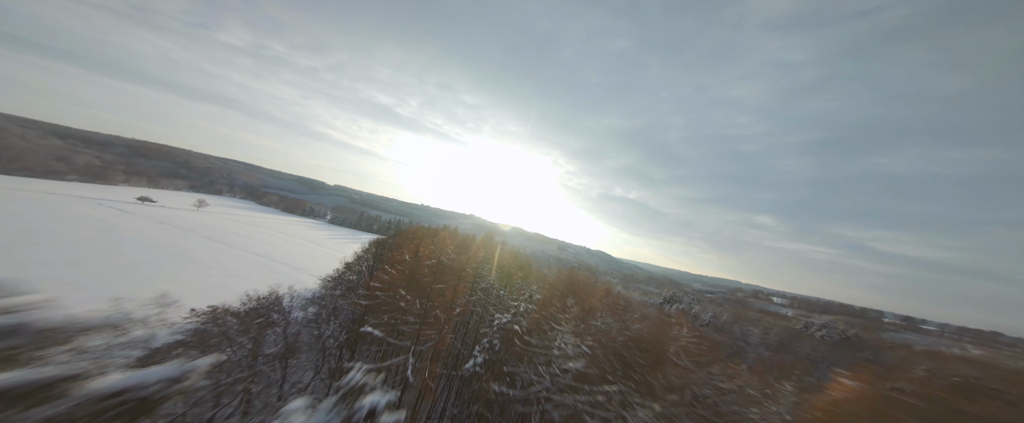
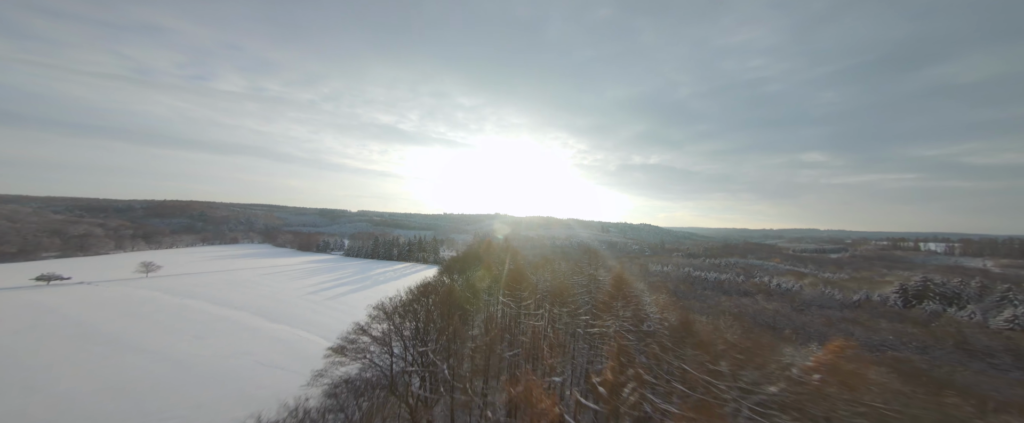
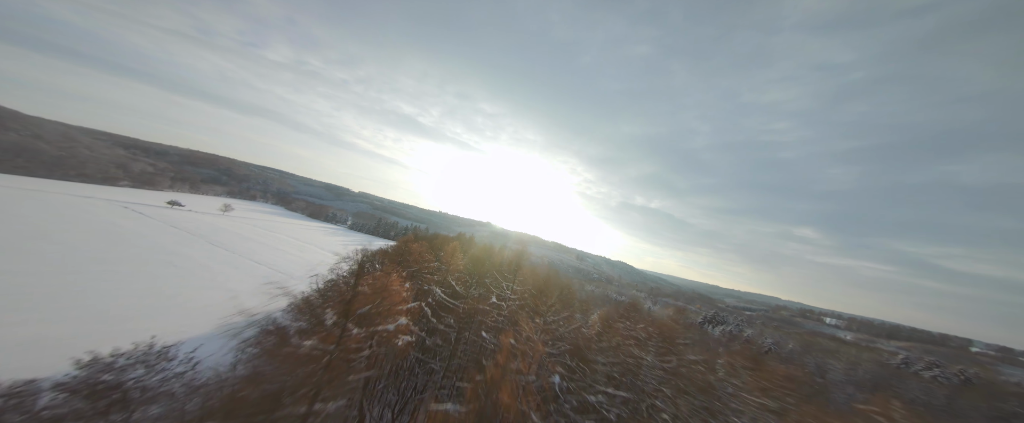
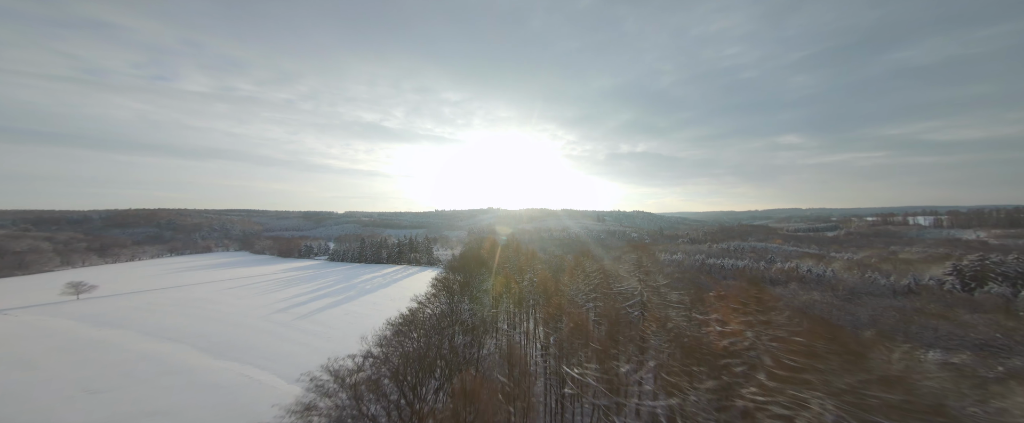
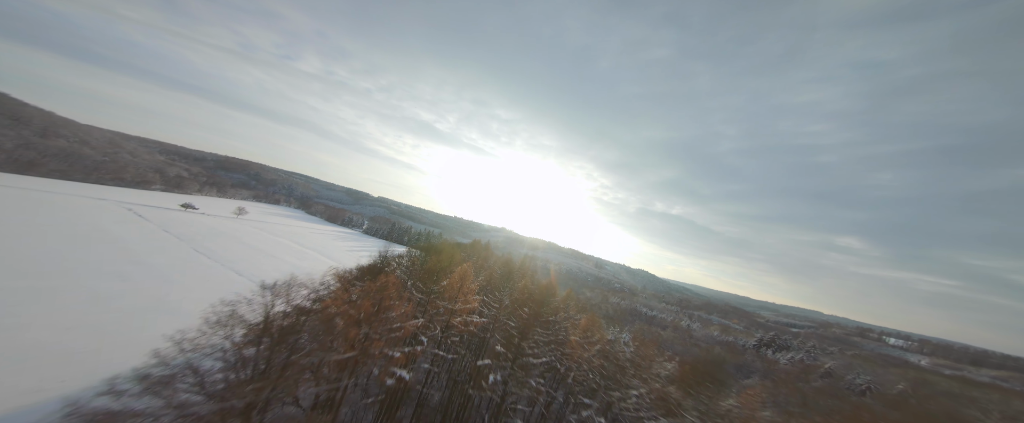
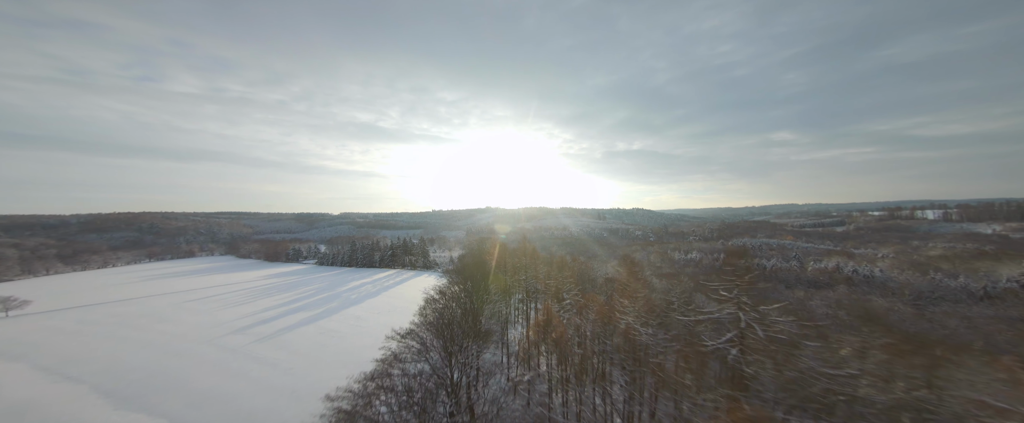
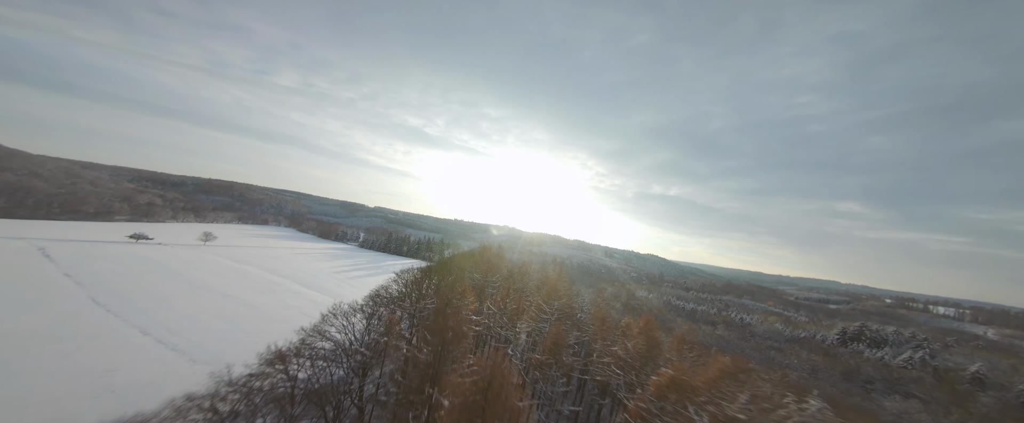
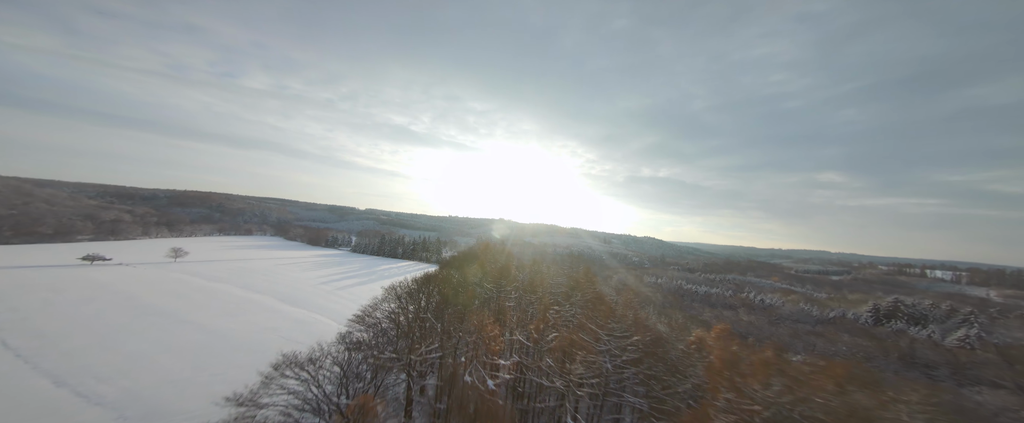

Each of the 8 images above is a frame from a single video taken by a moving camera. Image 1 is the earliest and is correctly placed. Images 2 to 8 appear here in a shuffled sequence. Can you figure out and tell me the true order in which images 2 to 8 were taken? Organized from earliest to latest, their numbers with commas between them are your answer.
3, 5, 7, 8, 2, 4, 6
